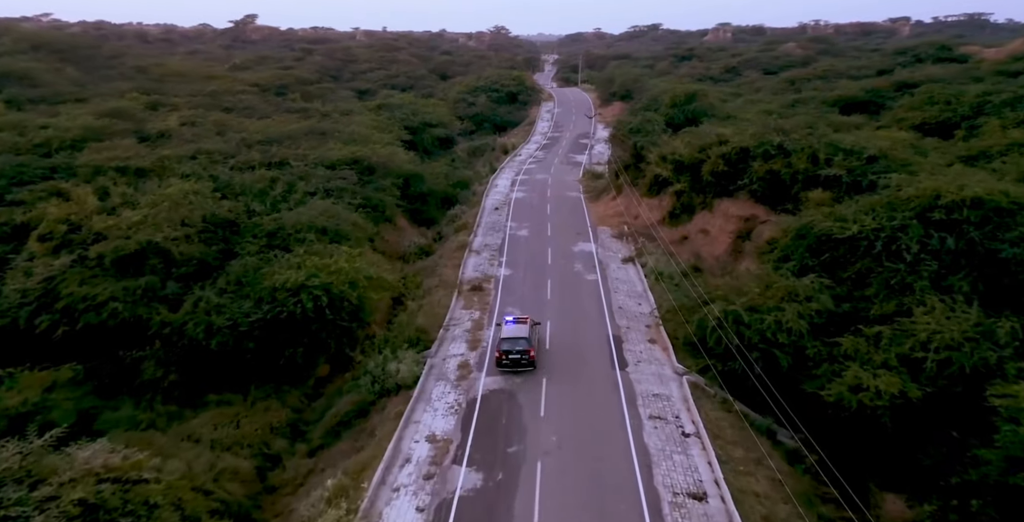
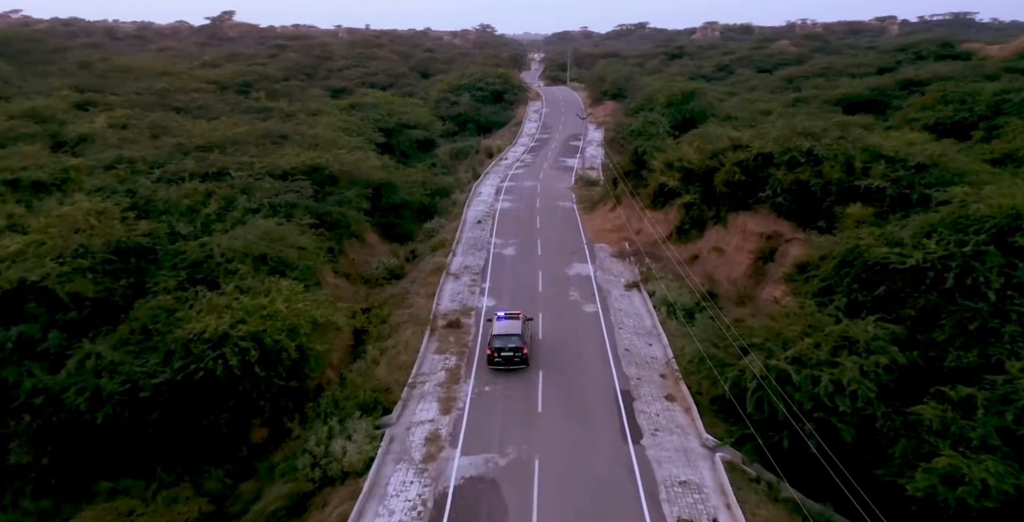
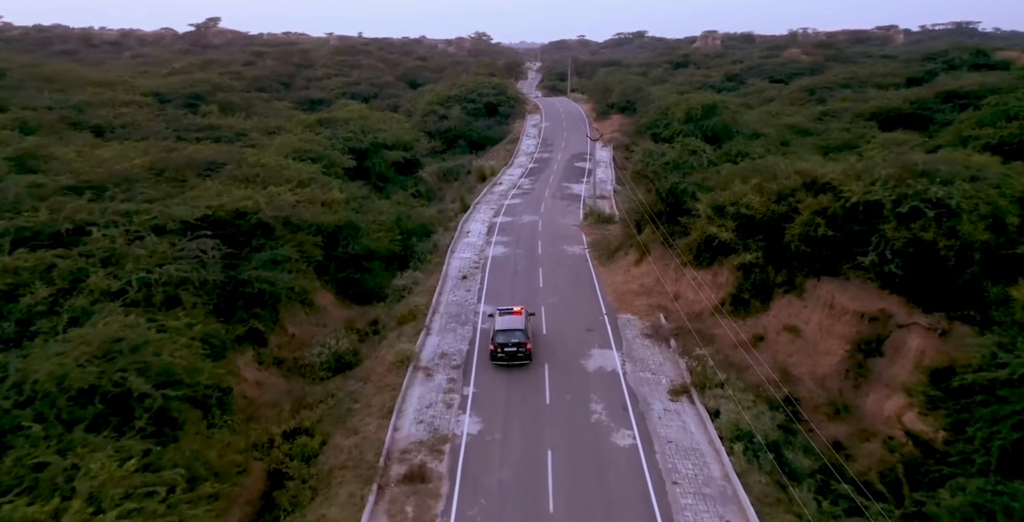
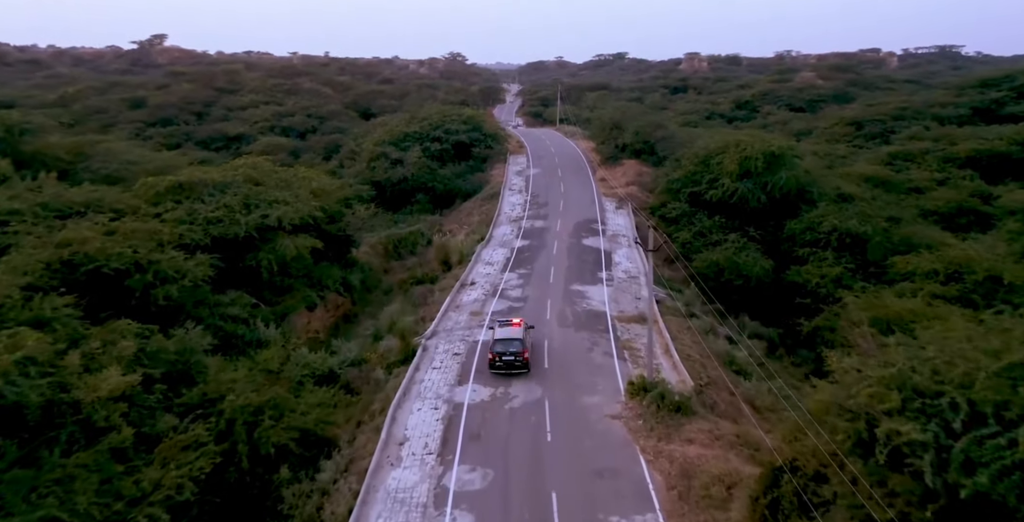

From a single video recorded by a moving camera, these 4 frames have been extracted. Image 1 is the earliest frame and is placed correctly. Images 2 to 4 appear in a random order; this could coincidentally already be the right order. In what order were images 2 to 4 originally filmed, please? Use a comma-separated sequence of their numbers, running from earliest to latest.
2, 3, 4
